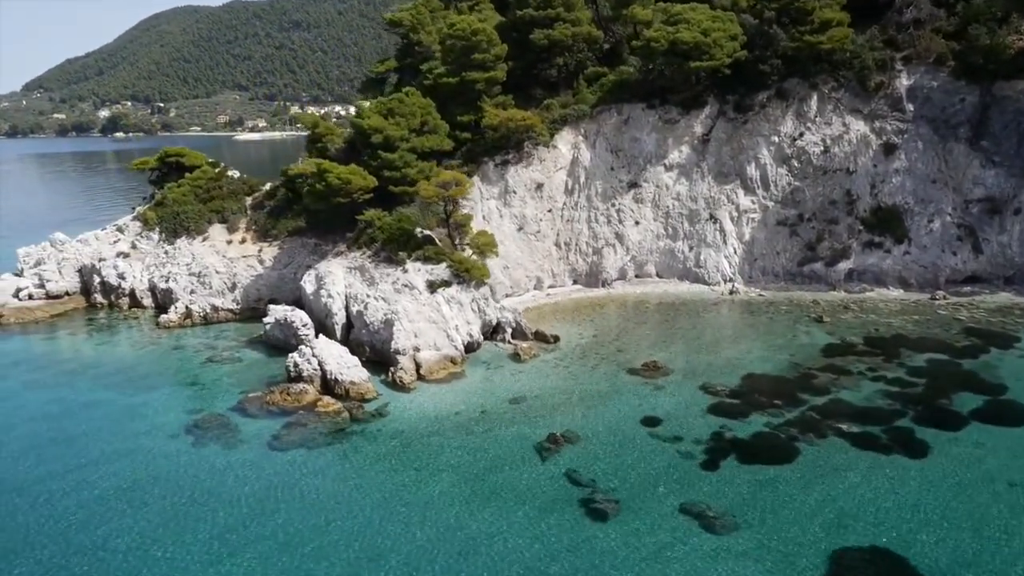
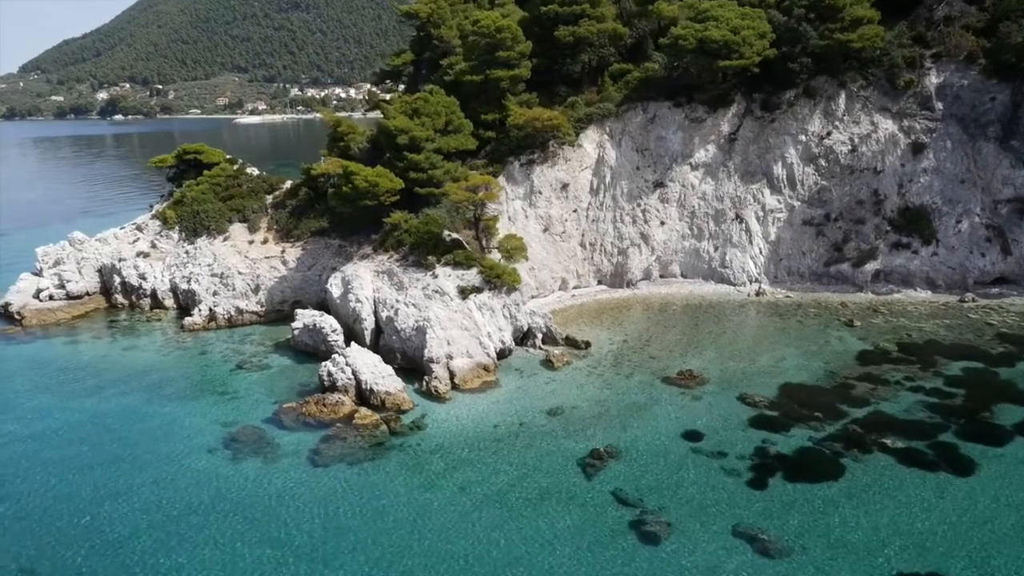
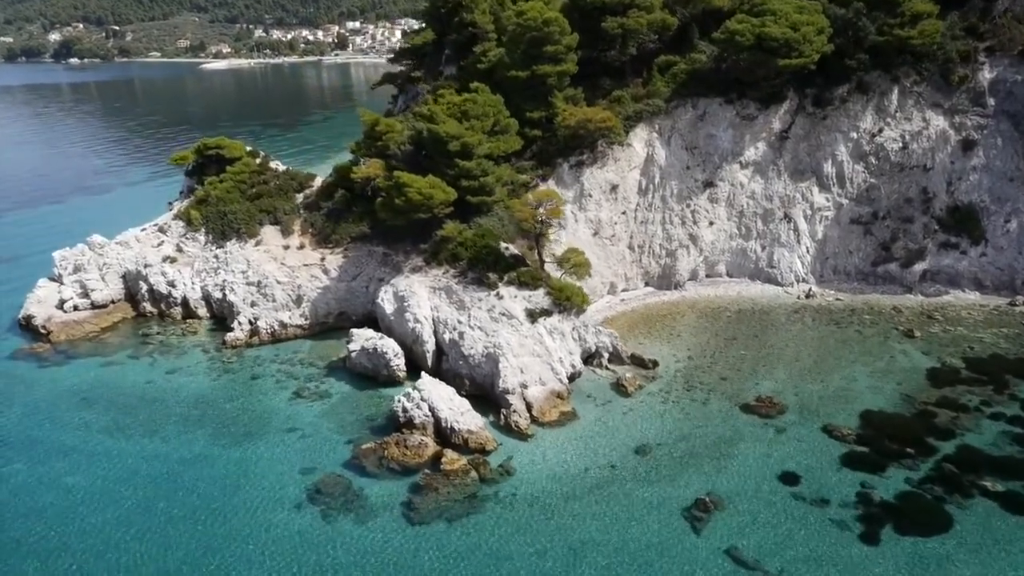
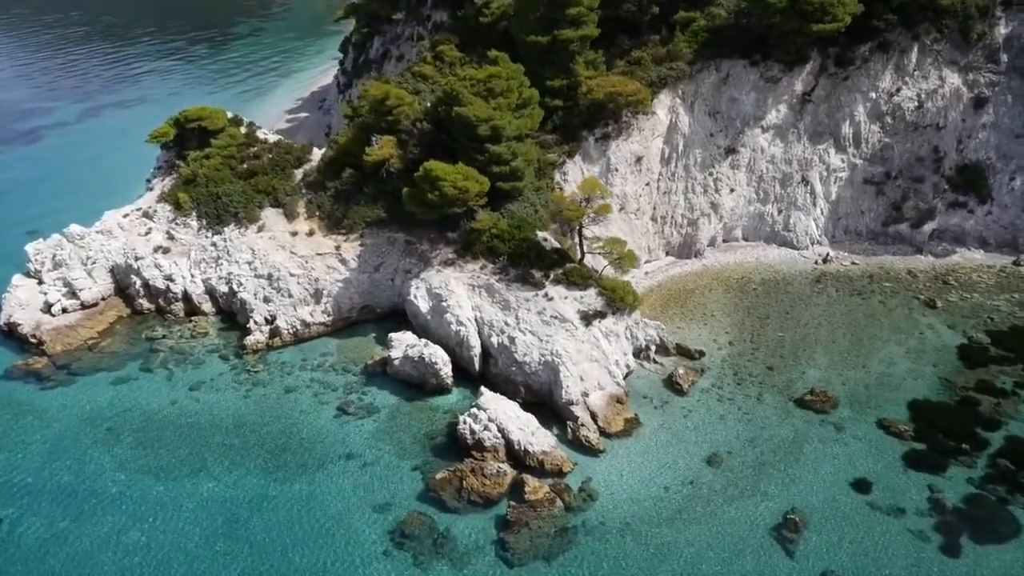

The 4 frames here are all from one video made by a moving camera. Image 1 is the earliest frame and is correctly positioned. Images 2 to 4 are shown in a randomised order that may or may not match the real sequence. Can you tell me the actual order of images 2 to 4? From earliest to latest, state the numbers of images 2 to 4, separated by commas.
2, 3, 4
